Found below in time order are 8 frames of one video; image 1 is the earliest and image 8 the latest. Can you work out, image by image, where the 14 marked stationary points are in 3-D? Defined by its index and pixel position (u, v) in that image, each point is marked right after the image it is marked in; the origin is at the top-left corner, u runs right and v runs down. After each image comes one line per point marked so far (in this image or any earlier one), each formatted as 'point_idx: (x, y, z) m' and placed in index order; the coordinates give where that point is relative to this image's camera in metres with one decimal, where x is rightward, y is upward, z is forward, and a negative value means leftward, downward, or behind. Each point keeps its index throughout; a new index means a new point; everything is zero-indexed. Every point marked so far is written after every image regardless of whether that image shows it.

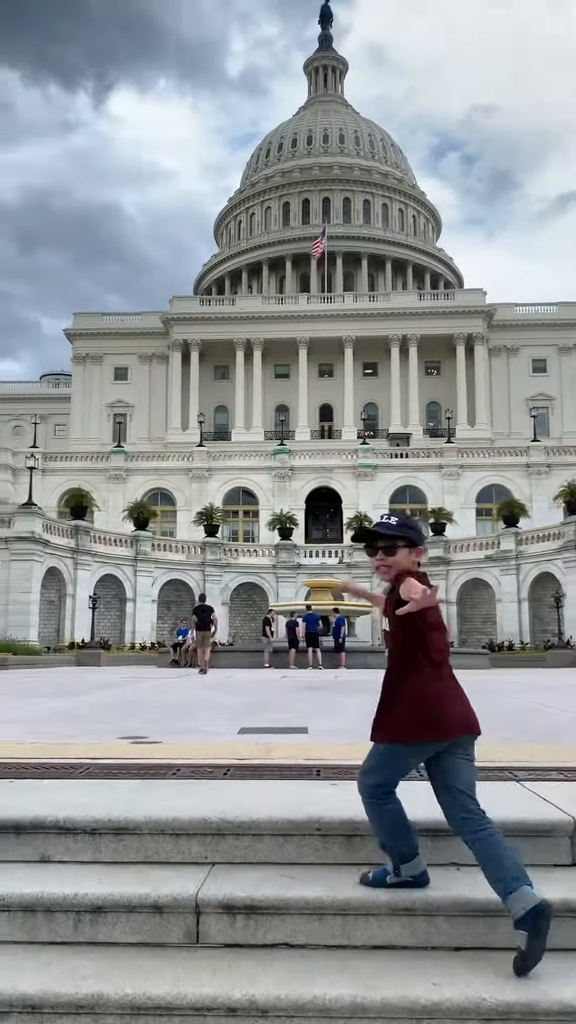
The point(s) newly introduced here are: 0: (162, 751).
0: (-1.0, -1.9, +7.3) m
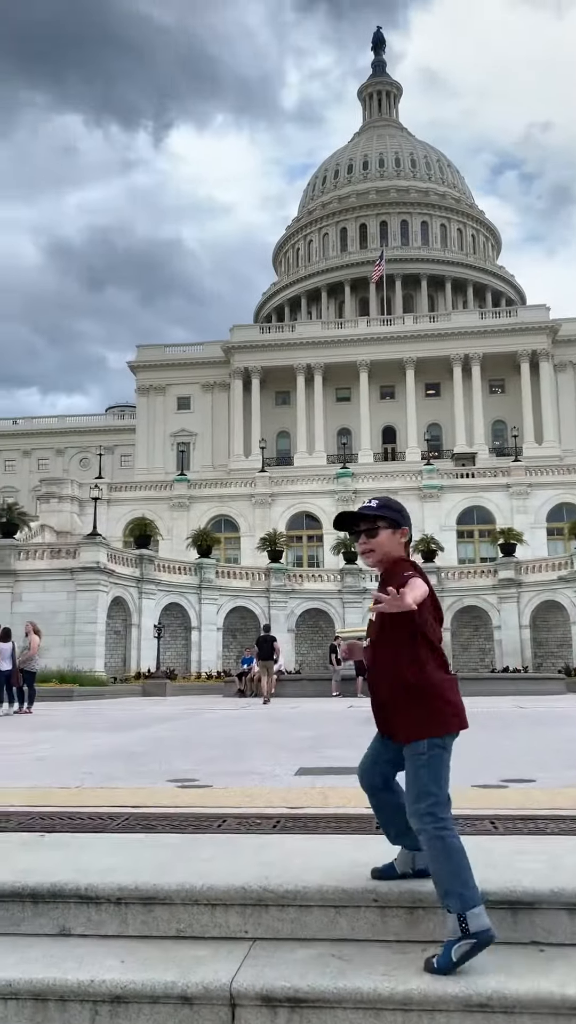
0: (-0.5, -2.1, +6.7) m
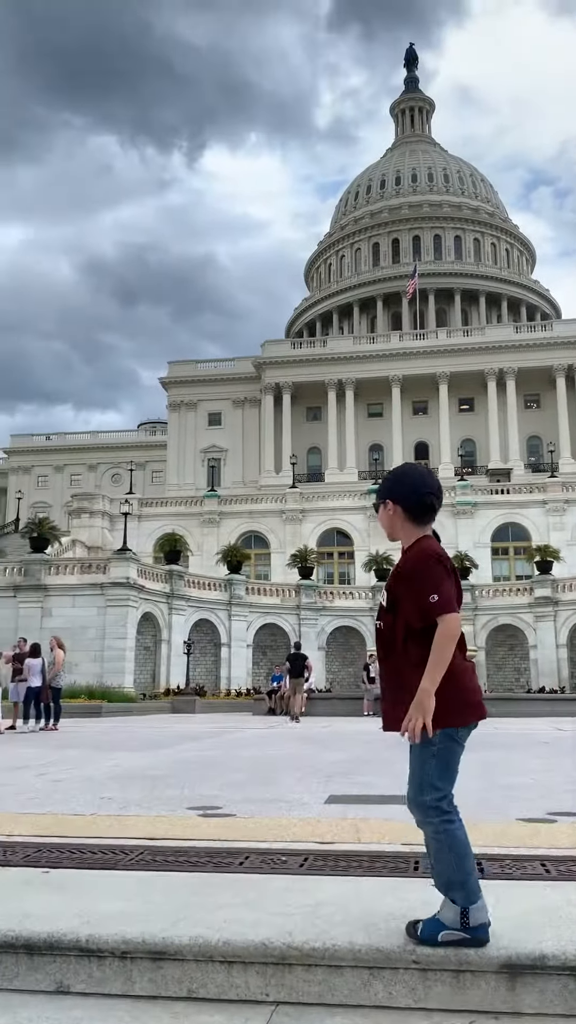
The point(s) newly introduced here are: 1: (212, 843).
0: (-0.3, -2.1, +6.2) m
1: (-0.5, -2.1, +5.8) m
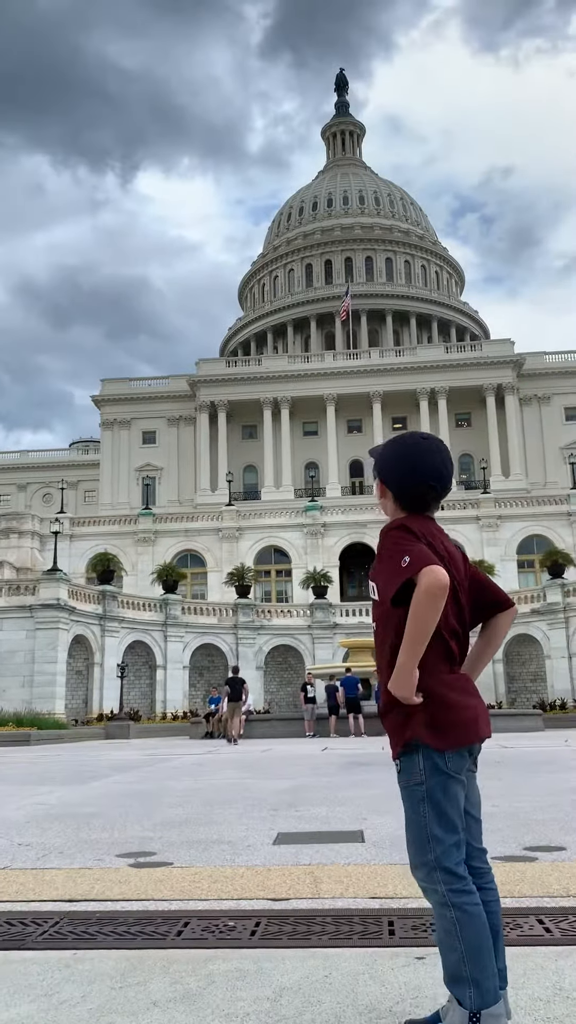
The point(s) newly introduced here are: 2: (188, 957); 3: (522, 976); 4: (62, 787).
0: (-0.7, -2.1, +5.3) m
1: (-0.8, -2.0, +4.8) m
2: (-0.4, -1.8, +3.8) m
3: (+0.9, -1.7, +3.4) m
4: (-3.1, -3.8, +12.5) m
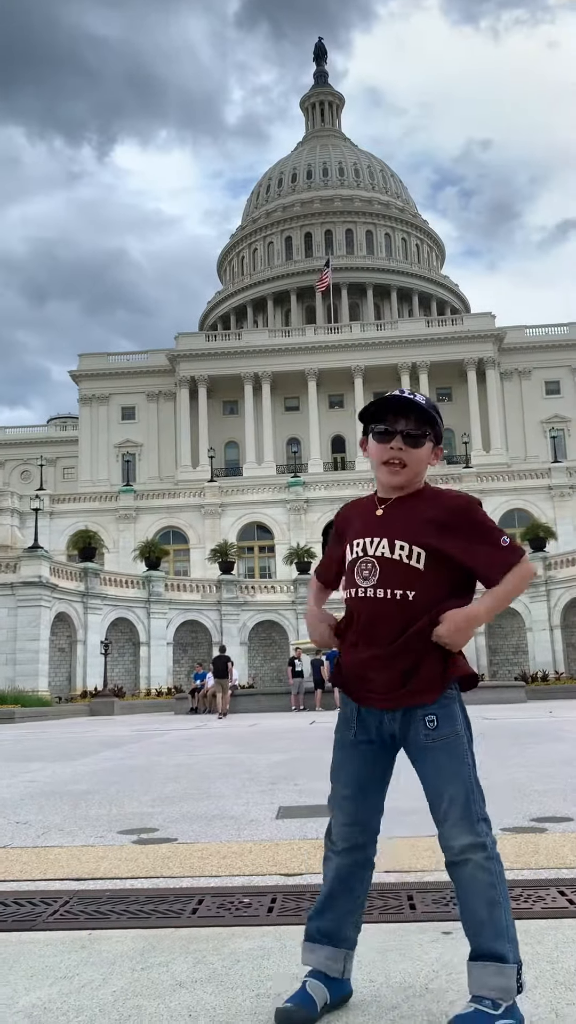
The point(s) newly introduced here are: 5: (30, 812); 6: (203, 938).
0: (-0.6, -2.0, +5.2) m
1: (-0.7, -1.9, +4.7) m
2: (-0.3, -1.7, +3.7) m
3: (+0.9, -1.6, +3.3) m
4: (-3.2, -3.4, +12.4) m
5: (-2.1, -2.5, +7.5) m
6: (-0.3, -1.7, +3.6) m
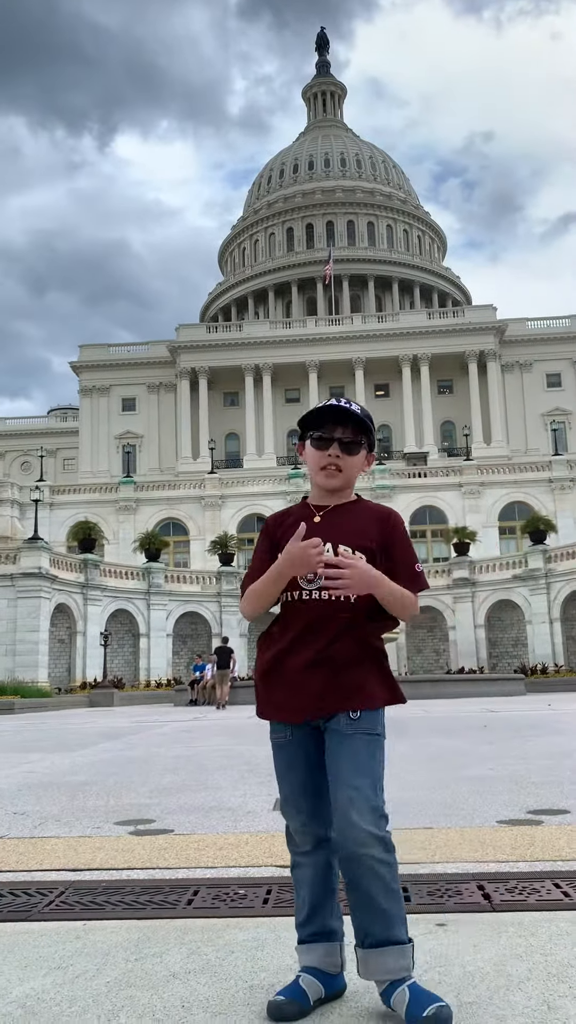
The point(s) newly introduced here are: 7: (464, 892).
0: (-0.6, -1.9, +5.2) m
1: (-0.7, -1.8, +4.7) m
2: (-0.3, -1.7, +3.7) m
3: (+0.9, -1.5, +3.3) m
4: (-3.2, -3.3, +12.4) m
5: (-2.1, -2.4, +7.5) m
6: (-0.4, -1.7, +3.7) m
7: (+0.8, -1.7, +4.2) m
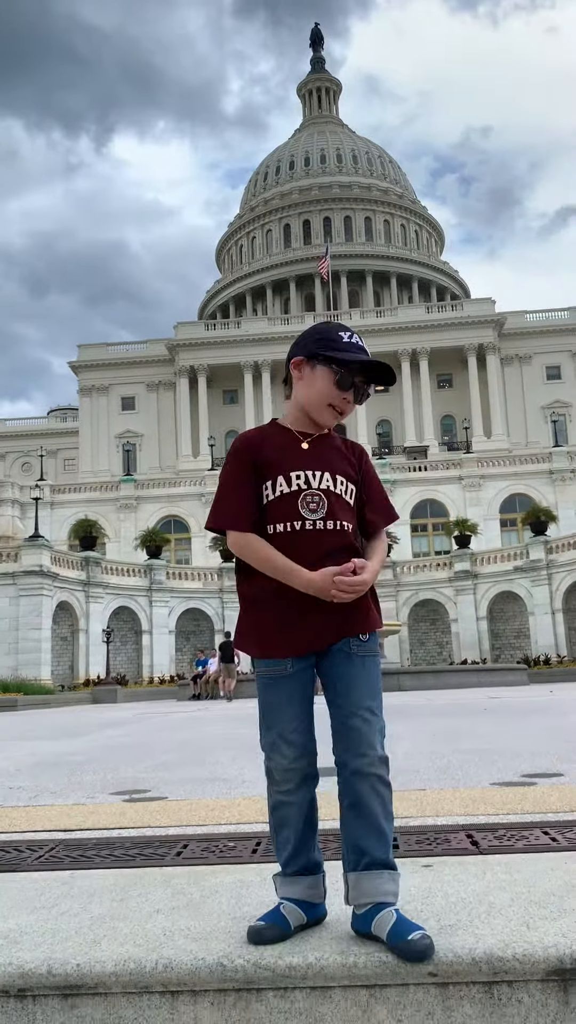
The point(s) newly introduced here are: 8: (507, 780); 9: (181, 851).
0: (-0.7, -1.7, +5.2) m
1: (-0.8, -1.6, +4.7) m
2: (-0.4, -1.4, +3.7) m
3: (+0.9, -1.3, +3.3) m
4: (-3.2, -3.1, +12.5) m
5: (-2.2, -2.2, +7.6) m
6: (-0.4, -1.4, +3.7) m
7: (+0.7, -1.5, +4.2) m
8: (+1.5, -1.8, +6.2) m
9: (-0.5, -1.5, +4.2) m
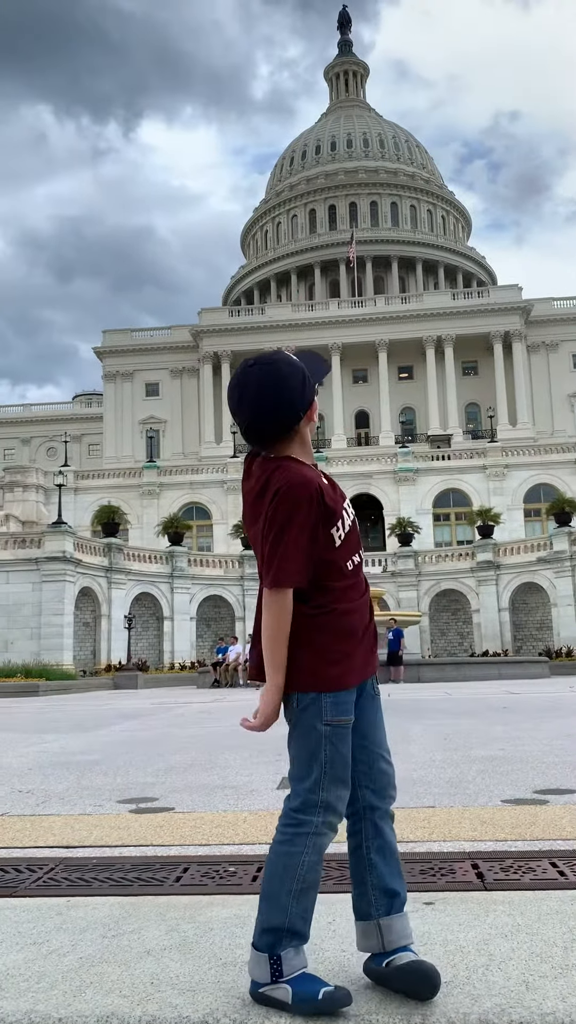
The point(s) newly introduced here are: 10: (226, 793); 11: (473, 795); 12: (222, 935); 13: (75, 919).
0: (-0.6, -1.8, +5.1) m
1: (-0.7, -1.7, +4.7) m
2: (-0.4, -1.5, +3.6) m
3: (+0.9, -1.4, +3.2) m
4: (-3.0, -3.0, +12.5) m
5: (-2.1, -2.2, +7.5) m
6: (-0.4, -1.5, +3.6) m
7: (+0.7, -1.6, +4.1) m
8: (+1.5, -1.9, +6.1) m
9: (-0.5, -1.6, +4.1) m
10: (-0.5, -2.0, +6.6) m
11: (+1.2, -1.9, +6.1) m
12: (-0.2, -1.5, +3.2) m
13: (-0.8, -1.5, +3.4) m
